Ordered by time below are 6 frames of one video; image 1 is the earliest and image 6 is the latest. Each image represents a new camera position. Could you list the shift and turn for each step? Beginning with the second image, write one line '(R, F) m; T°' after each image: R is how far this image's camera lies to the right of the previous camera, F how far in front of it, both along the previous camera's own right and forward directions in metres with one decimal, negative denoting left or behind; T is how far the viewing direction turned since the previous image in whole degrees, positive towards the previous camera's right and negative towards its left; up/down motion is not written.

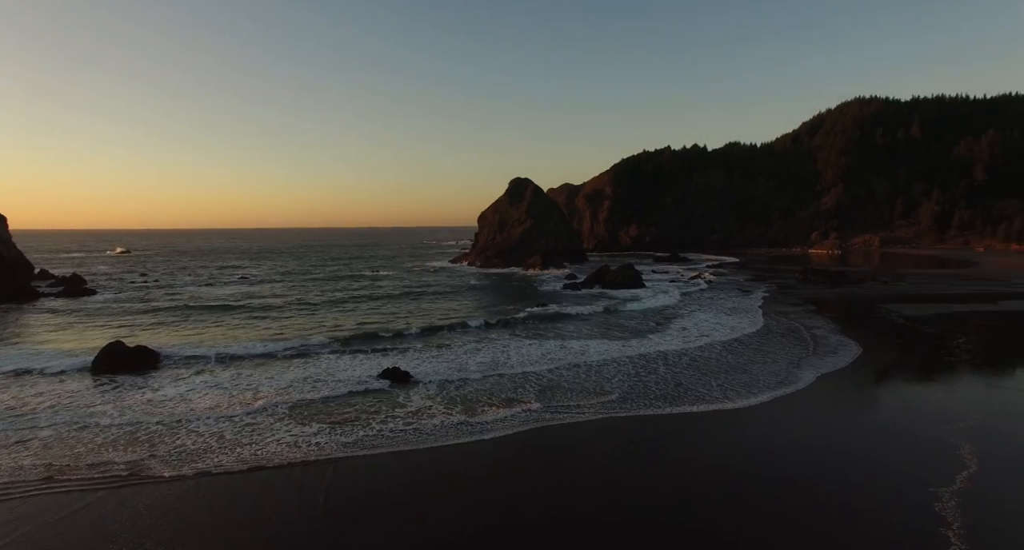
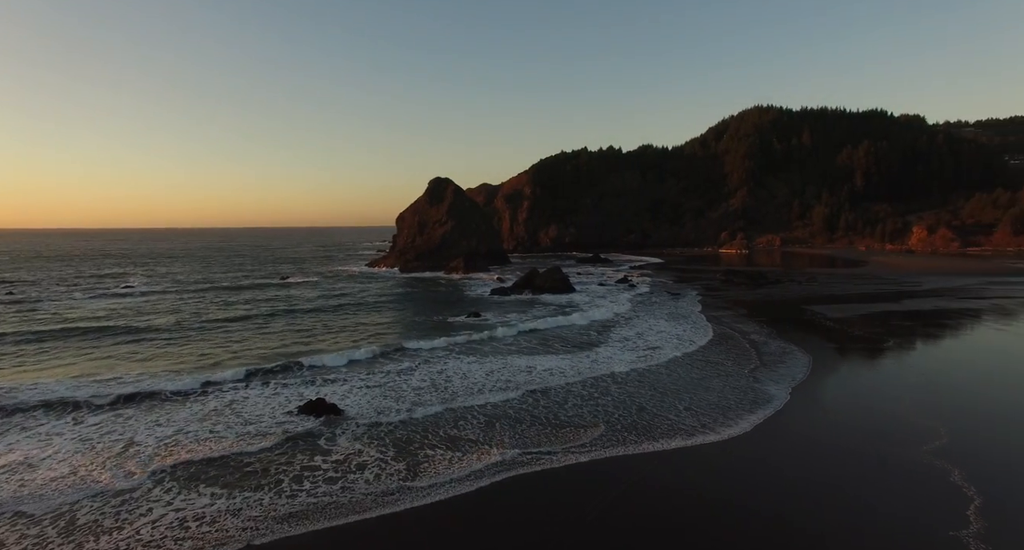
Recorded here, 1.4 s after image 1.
(-0.5, +1.6) m; +9°
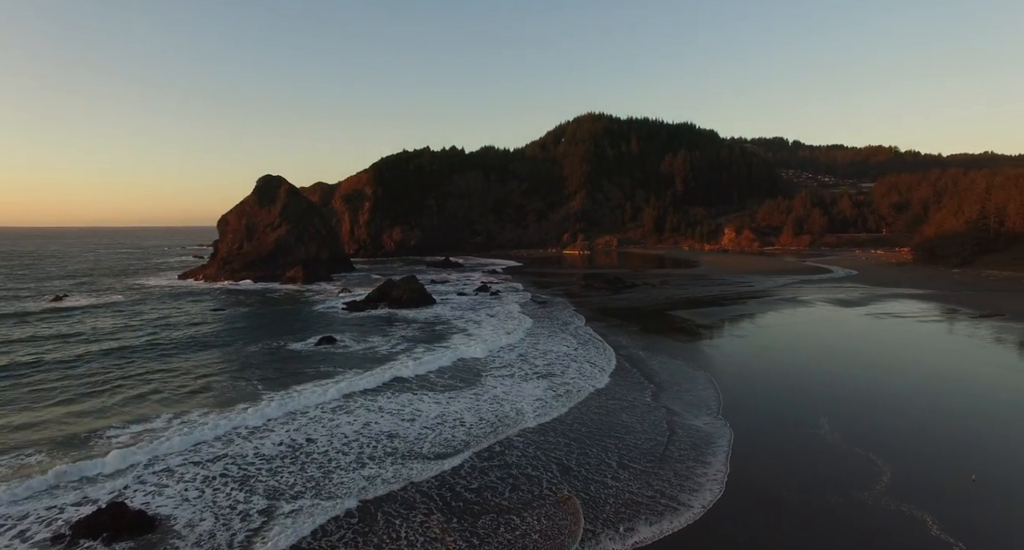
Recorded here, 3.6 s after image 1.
(-0.8, +2.7) m; +17°
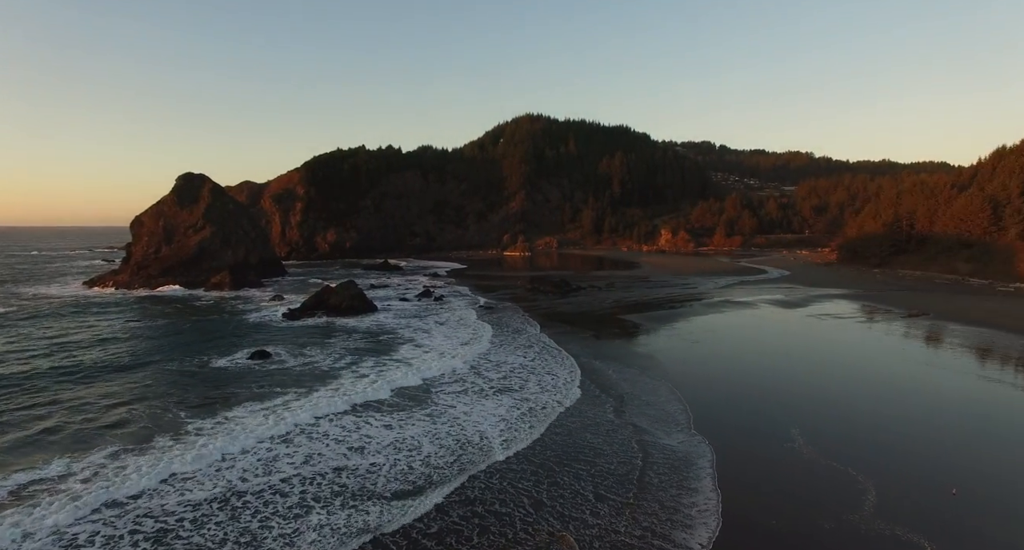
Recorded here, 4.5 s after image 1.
(-0.4, +1.0) m; +7°
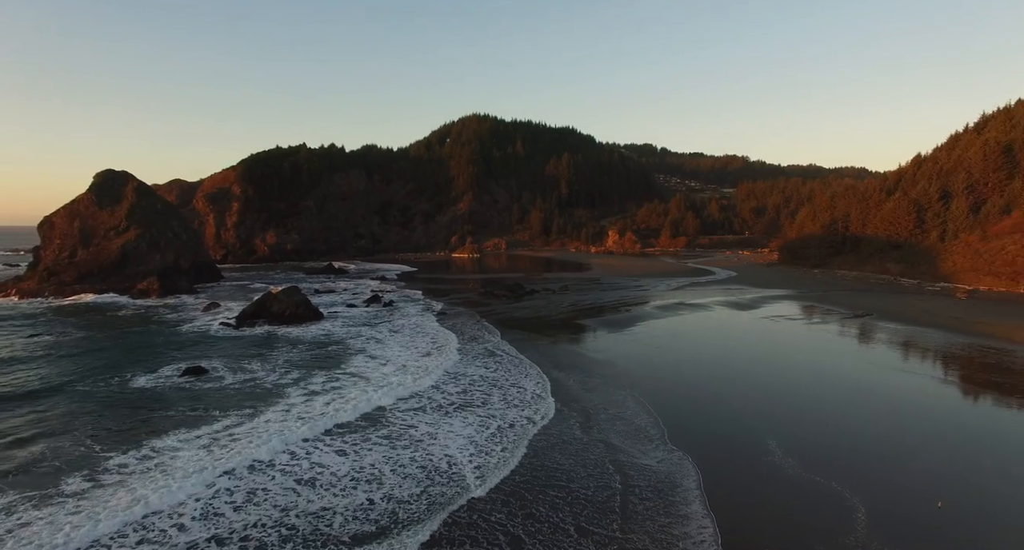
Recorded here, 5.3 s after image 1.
(-0.4, +0.8) m; +6°
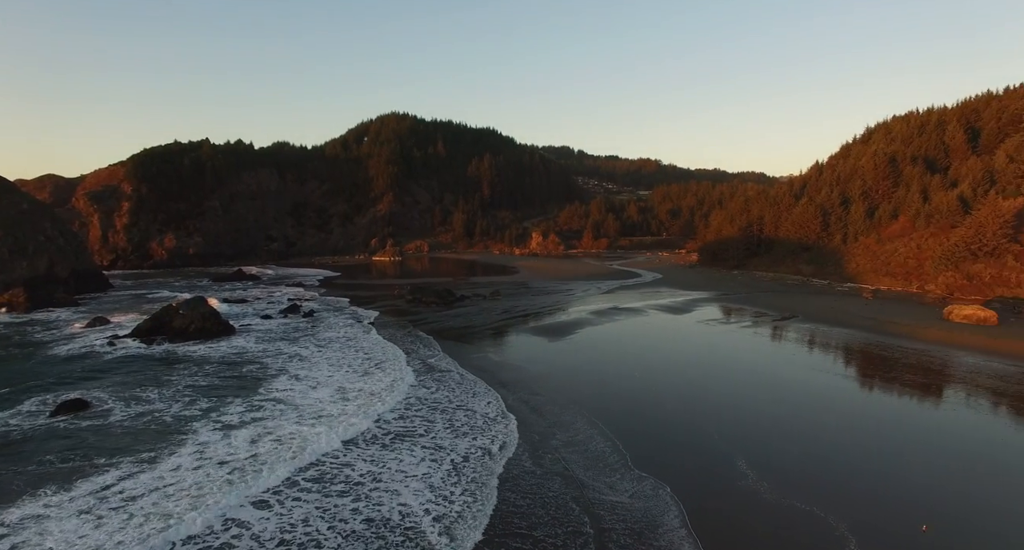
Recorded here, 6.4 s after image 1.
(-0.6, +1.3) m; +8°
